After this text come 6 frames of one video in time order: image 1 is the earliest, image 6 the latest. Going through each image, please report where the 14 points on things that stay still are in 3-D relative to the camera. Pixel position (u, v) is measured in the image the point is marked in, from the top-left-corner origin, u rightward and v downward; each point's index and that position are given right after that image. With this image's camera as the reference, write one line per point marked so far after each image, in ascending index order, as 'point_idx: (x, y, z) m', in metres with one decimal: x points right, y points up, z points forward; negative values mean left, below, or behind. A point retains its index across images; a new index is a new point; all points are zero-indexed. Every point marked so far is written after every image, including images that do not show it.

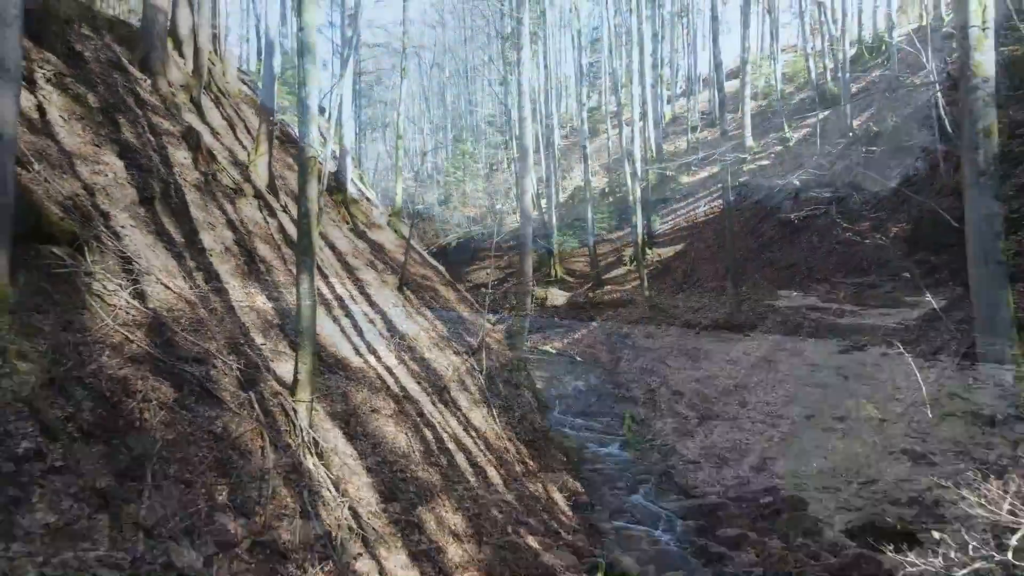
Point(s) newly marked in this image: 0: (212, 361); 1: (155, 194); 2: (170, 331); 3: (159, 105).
0: (-2.5, -0.6, +6.4) m
1: (-3.5, +0.9, +7.8) m
2: (-2.8, -0.3, +6.3) m
3: (-4.4, +2.3, +9.5) m
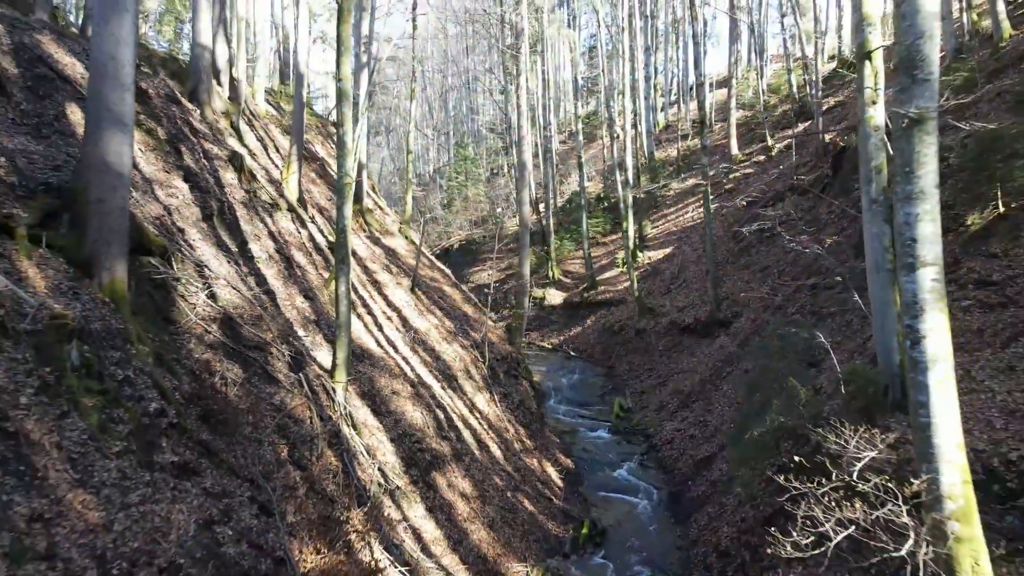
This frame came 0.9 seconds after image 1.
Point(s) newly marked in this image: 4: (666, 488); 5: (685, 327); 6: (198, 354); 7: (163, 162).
0: (-2.5, -0.6, +8.0) m
1: (-3.5, +0.9, +9.3) m
2: (-2.8, -0.4, +7.8) m
3: (-4.4, +2.3, +11.1) m
4: (+2.2, -2.9, +11.2) m
5: (+3.7, -0.8, +16.8) m
6: (-2.8, -0.6, +7.0) m
7: (-4.1, +1.5, +9.1) m
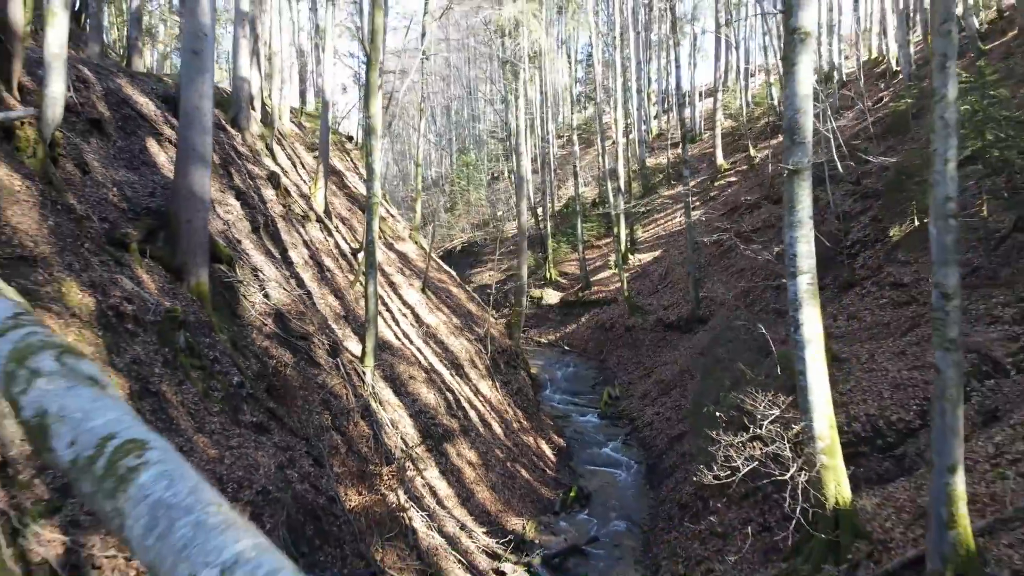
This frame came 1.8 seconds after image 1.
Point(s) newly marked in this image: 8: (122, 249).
0: (-2.5, -0.6, +9.8) m
1: (-3.6, +0.9, +11.1) m
2: (-2.8, -0.4, +9.6) m
3: (-4.4, +2.3, +12.9) m
4: (+2.2, -2.9, +12.9) m
5: (+3.7, -0.8, +18.6) m
6: (-2.8, -0.6, +8.7) m
7: (-4.1, +1.5, +10.9) m
8: (-3.7, +0.4, +7.4) m
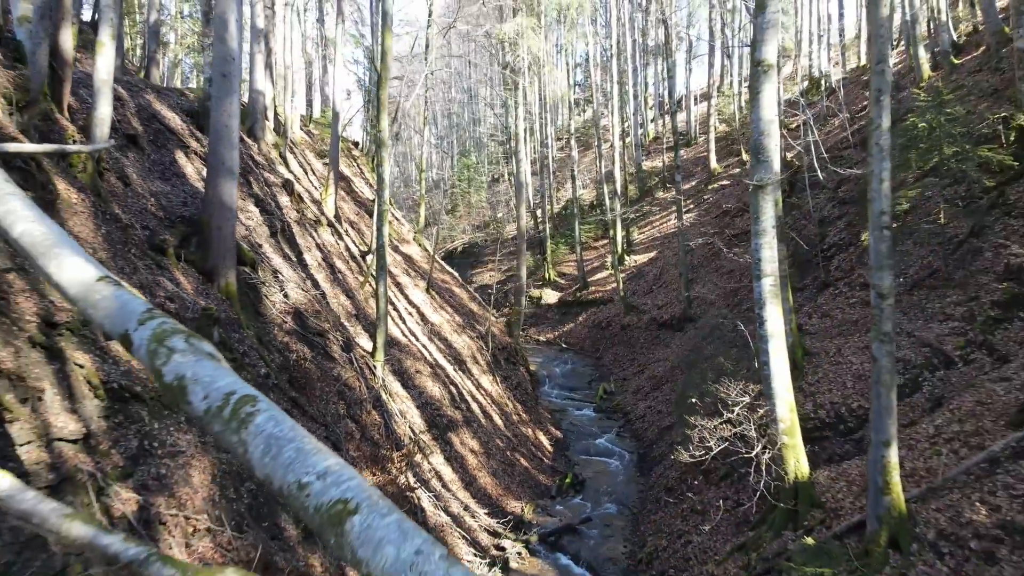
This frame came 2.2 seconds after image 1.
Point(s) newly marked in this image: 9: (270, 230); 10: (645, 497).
0: (-2.5, -0.6, +10.6) m
1: (-3.6, +0.9, +11.9) m
2: (-2.8, -0.4, +10.5) m
3: (-4.4, +2.2, +13.7) m
4: (+2.2, -2.9, +13.8) m
5: (+3.7, -0.8, +19.4) m
6: (-2.8, -0.6, +9.6) m
7: (-4.1, +1.5, +11.7) m
8: (-3.7, +0.4, +8.2) m
9: (-3.6, +0.9, +11.6) m
10: (+1.9, -3.0, +11.3) m
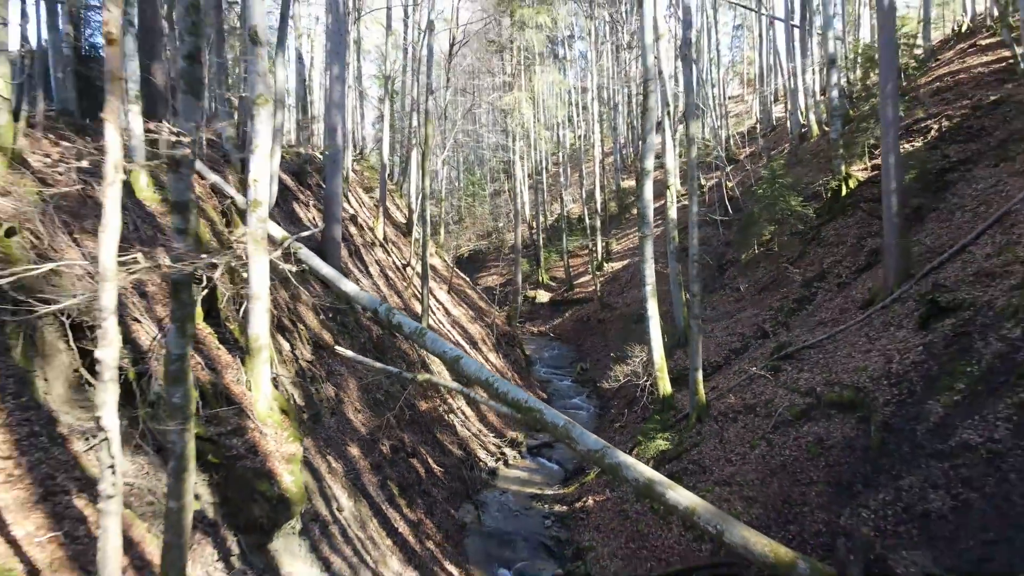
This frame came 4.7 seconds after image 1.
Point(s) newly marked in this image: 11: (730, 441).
0: (-2.6, -0.7, +16.4) m
1: (-3.6, +0.8, +17.7) m
2: (-2.8, -0.4, +16.3) m
3: (-4.5, +2.2, +19.5) m
4: (+2.1, -2.9, +19.6) m
5: (+3.7, -0.9, +25.2) m
6: (-2.9, -0.7, +15.4) m
7: (-4.1, +1.4, +17.6) m
8: (-3.7, +0.3, +14.0) m
9: (-3.6, +0.8, +17.5) m
10: (+1.9, -3.1, +17.1) m
11: (+3.0, -2.1, +10.6) m
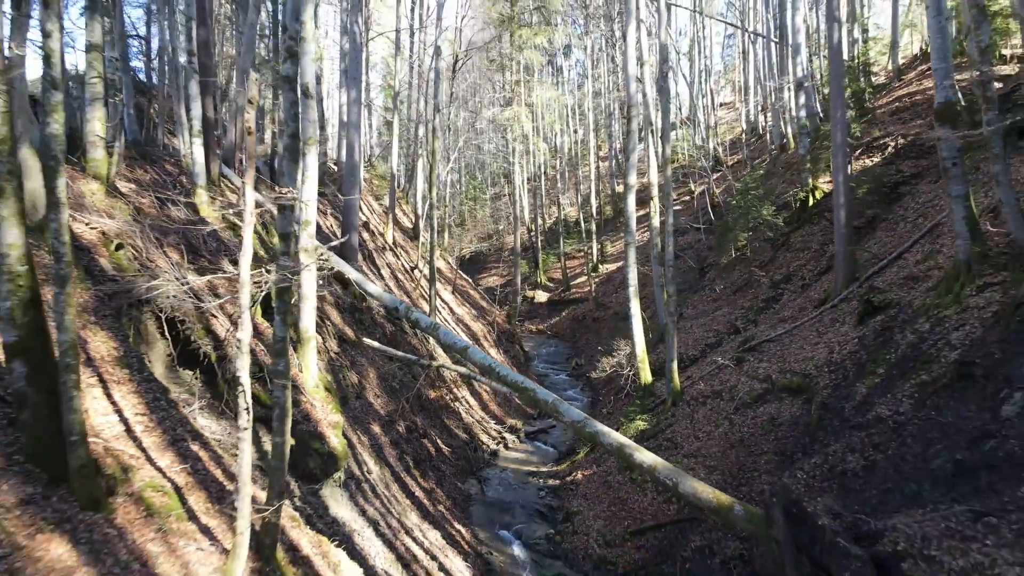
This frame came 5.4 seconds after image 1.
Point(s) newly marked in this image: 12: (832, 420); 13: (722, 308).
0: (-2.6, -0.7, +18.2) m
1: (-3.6, +0.8, +19.5) m
2: (-2.9, -0.5, +18.0) m
3: (-4.5, +2.2, +21.2) m
4: (+2.1, -3.0, +21.3) m
5: (+3.7, -0.9, +26.9) m
6: (-2.9, -0.7, +17.1) m
7: (-4.2, +1.4, +19.3) m
8: (-3.8, +0.3, +15.8) m
9: (-3.7, +0.8, +19.2) m
10: (+1.9, -3.1, +18.8) m
11: (+3.0, -2.1, +12.4) m
12: (+4.0, -1.7, +9.9) m
13: (+4.6, -0.4, +17.1) m
